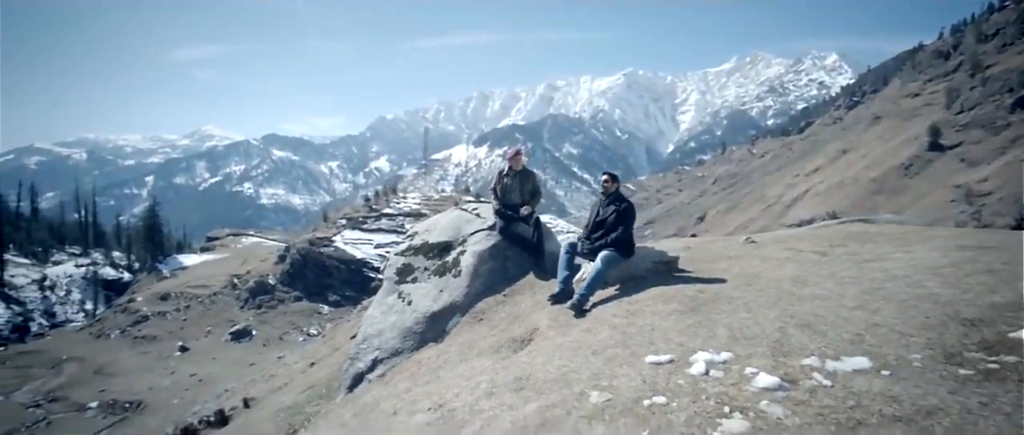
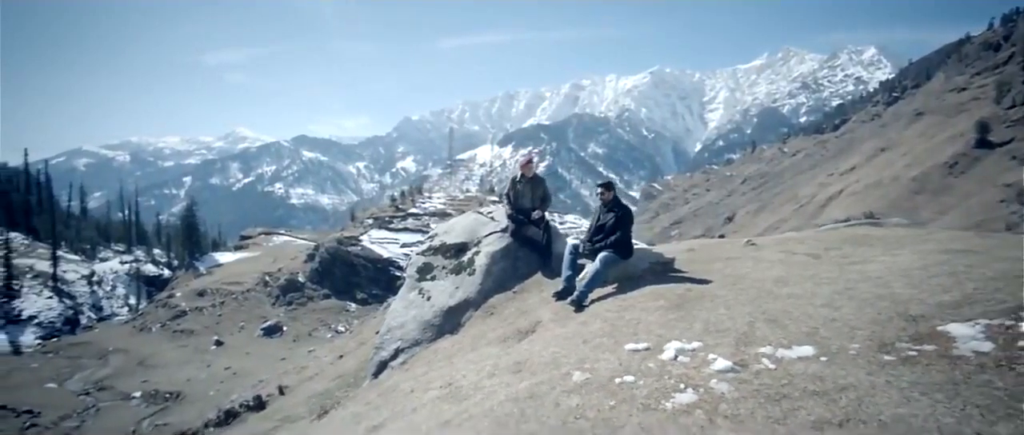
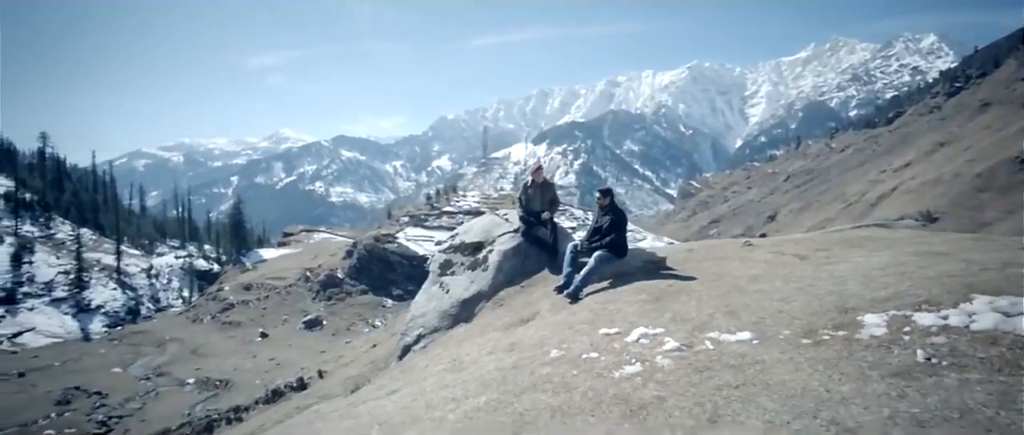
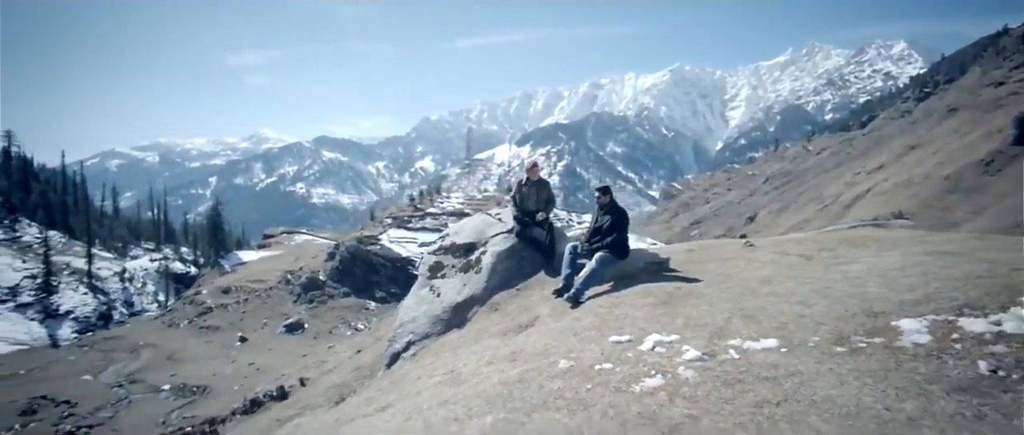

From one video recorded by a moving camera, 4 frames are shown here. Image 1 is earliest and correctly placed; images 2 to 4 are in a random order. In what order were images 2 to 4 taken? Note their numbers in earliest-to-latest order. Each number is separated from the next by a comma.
2, 4, 3
